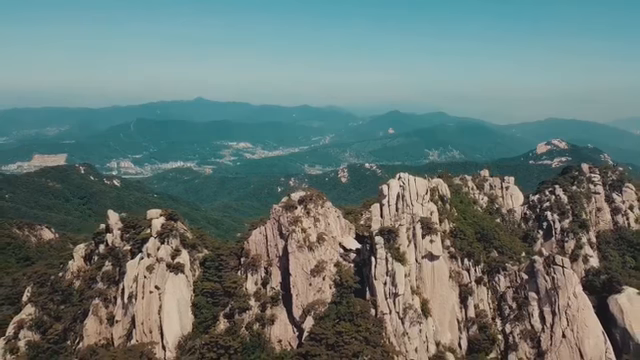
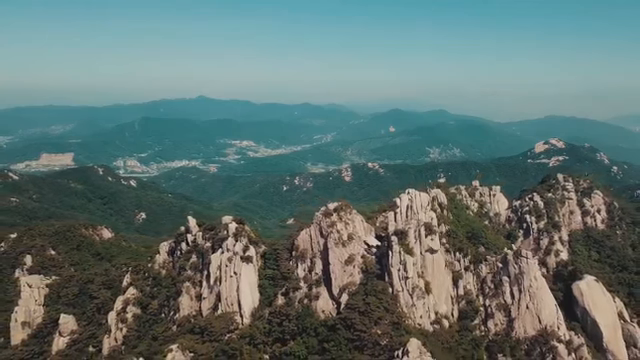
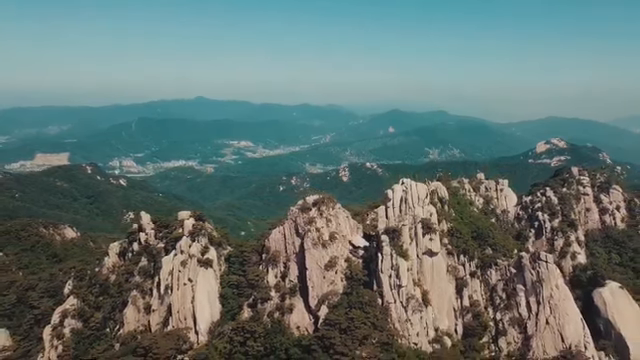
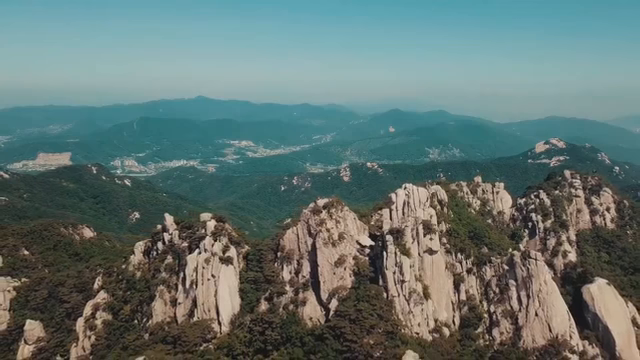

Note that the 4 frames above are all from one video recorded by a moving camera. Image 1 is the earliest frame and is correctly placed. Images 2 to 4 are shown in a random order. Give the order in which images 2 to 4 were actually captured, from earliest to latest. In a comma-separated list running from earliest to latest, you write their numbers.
3, 4, 2
